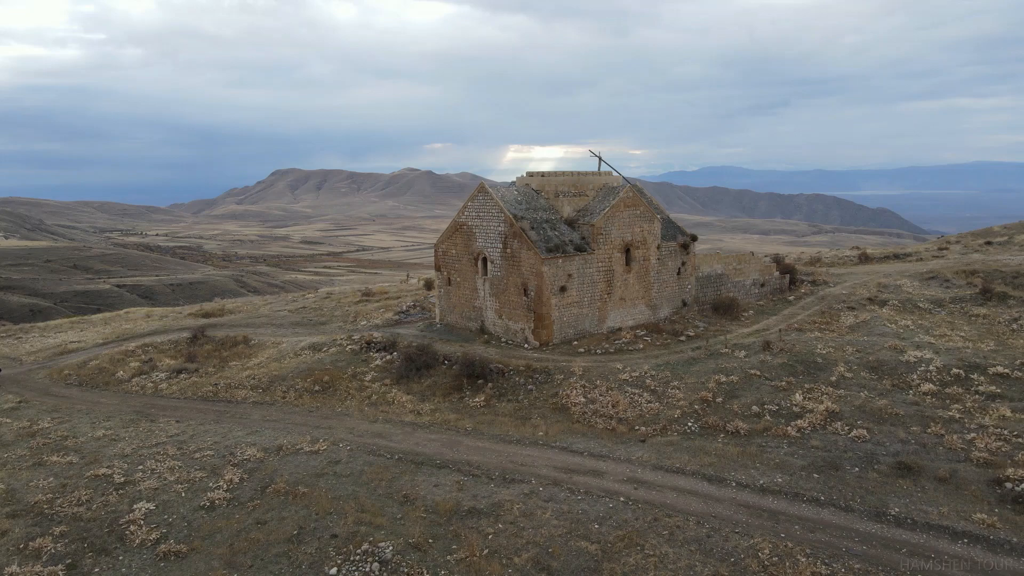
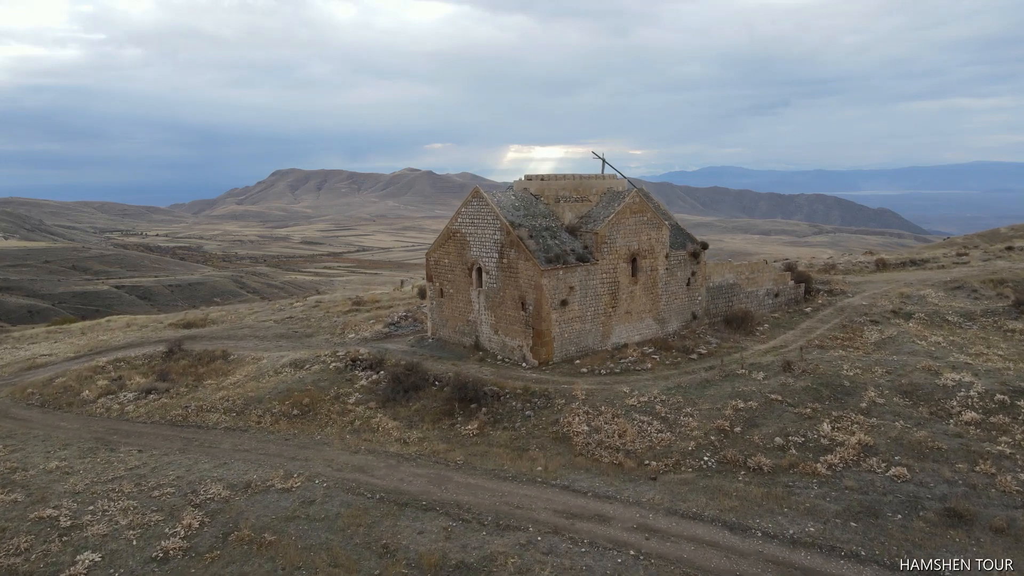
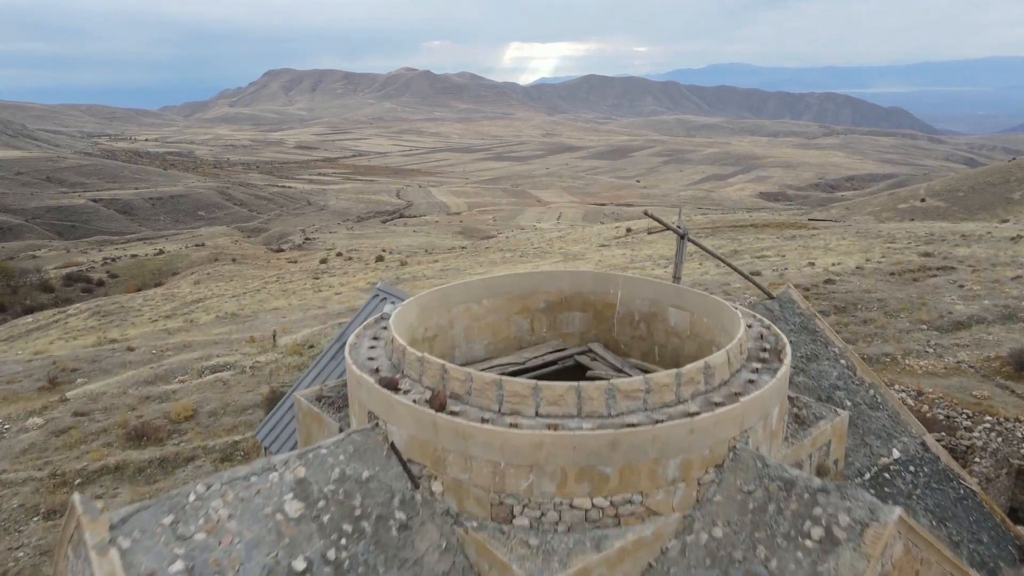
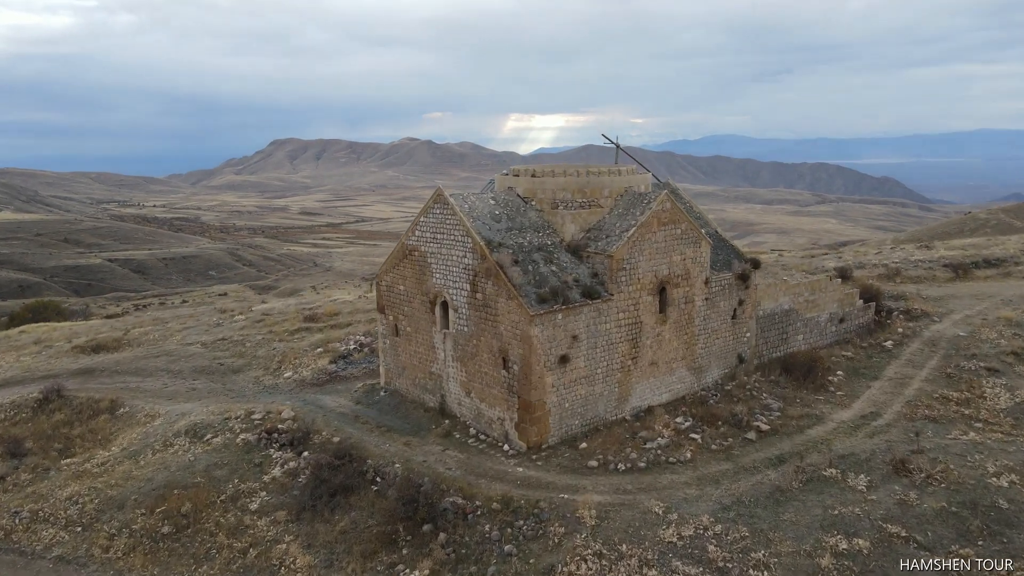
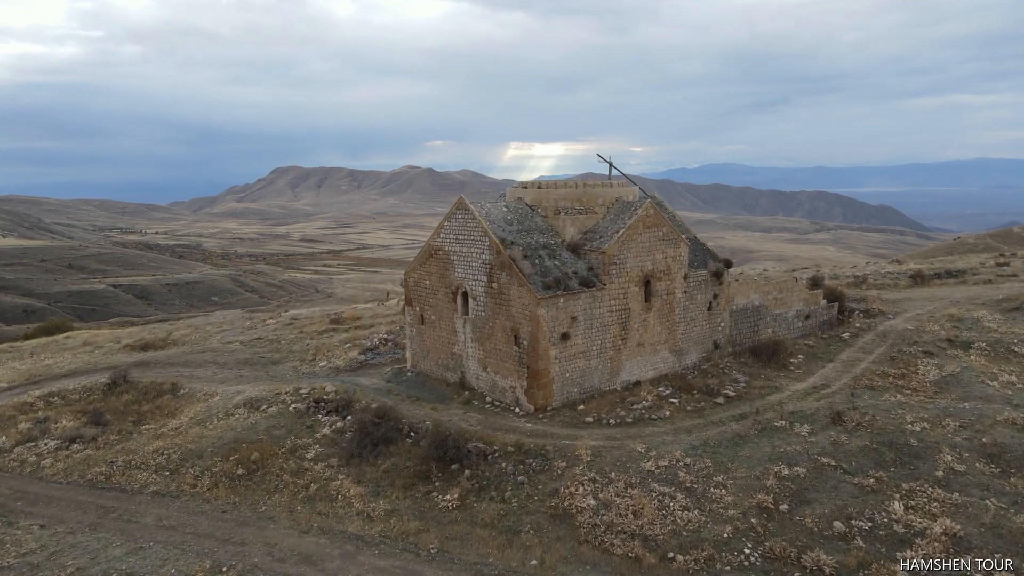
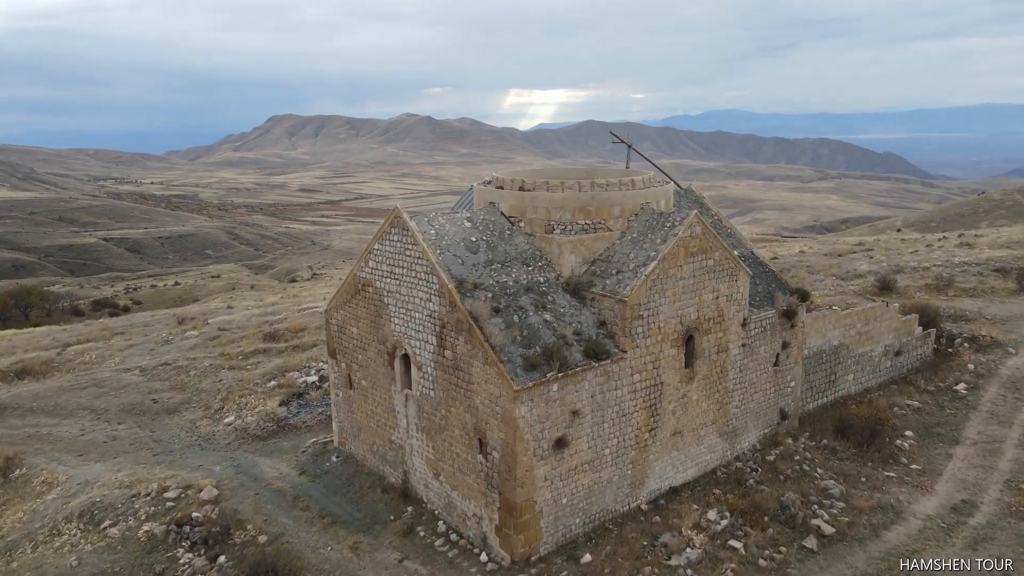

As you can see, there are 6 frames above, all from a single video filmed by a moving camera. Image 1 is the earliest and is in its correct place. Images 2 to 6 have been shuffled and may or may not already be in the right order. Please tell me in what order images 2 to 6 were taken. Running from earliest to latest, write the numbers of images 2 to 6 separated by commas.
2, 5, 4, 6, 3
